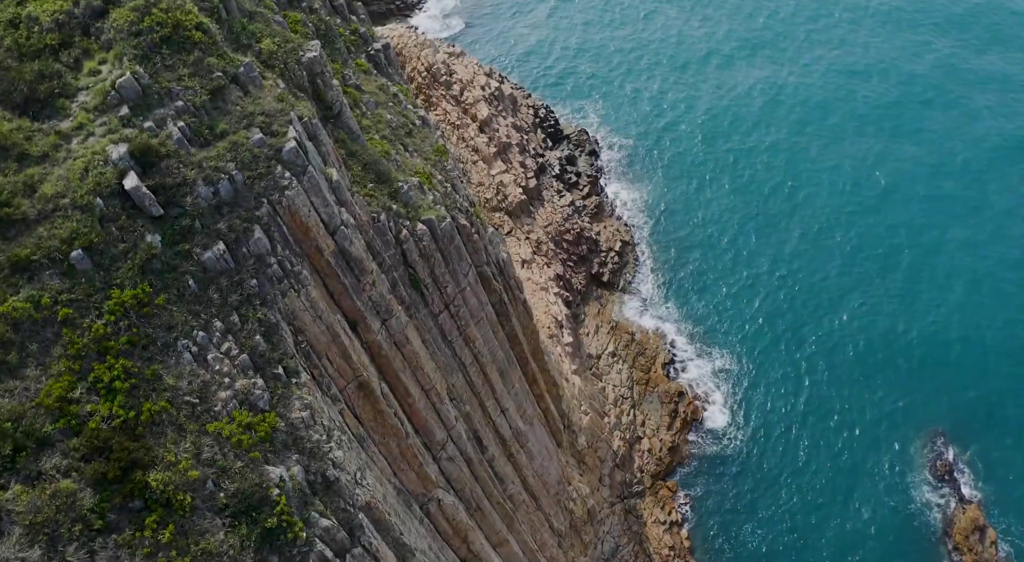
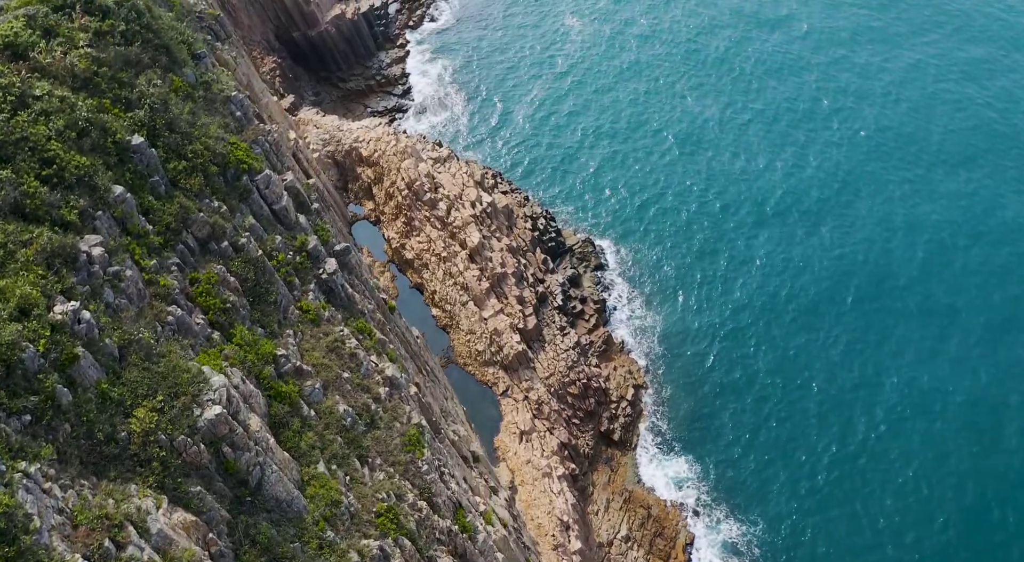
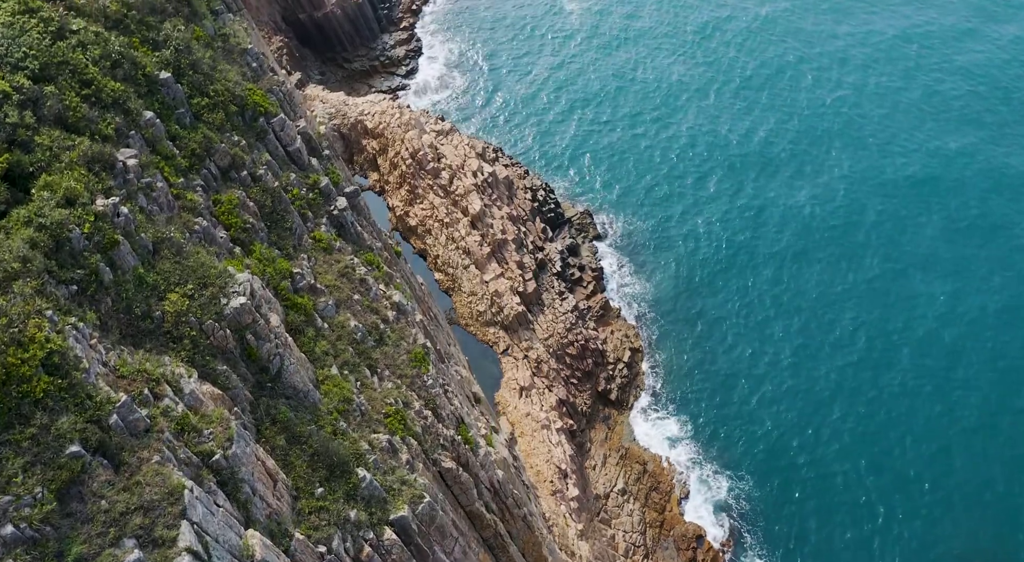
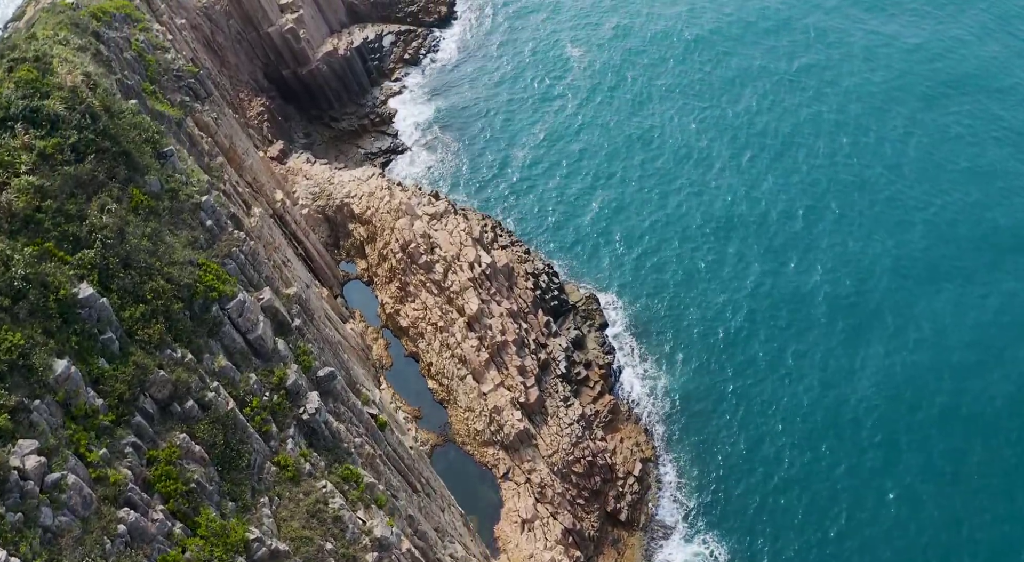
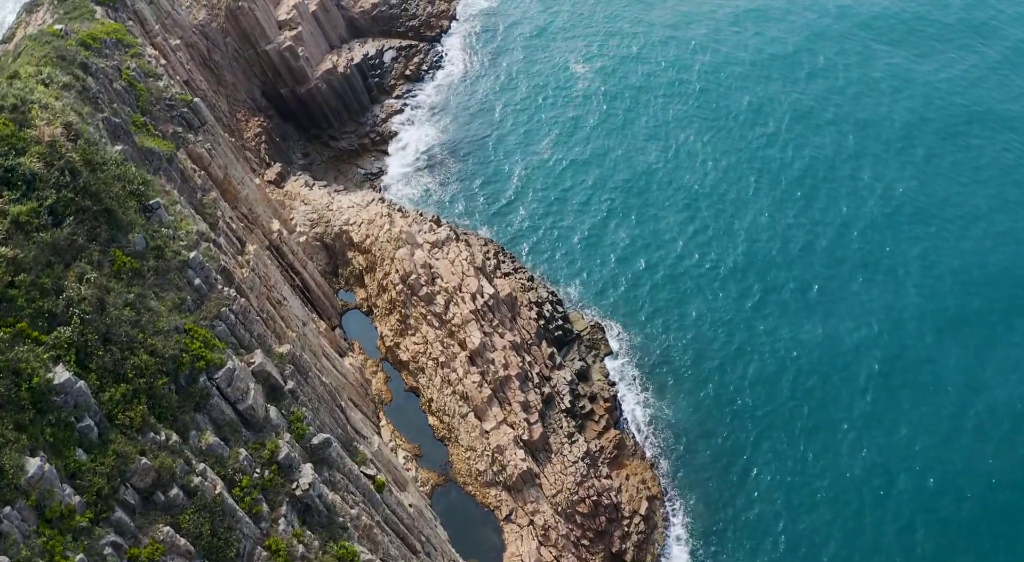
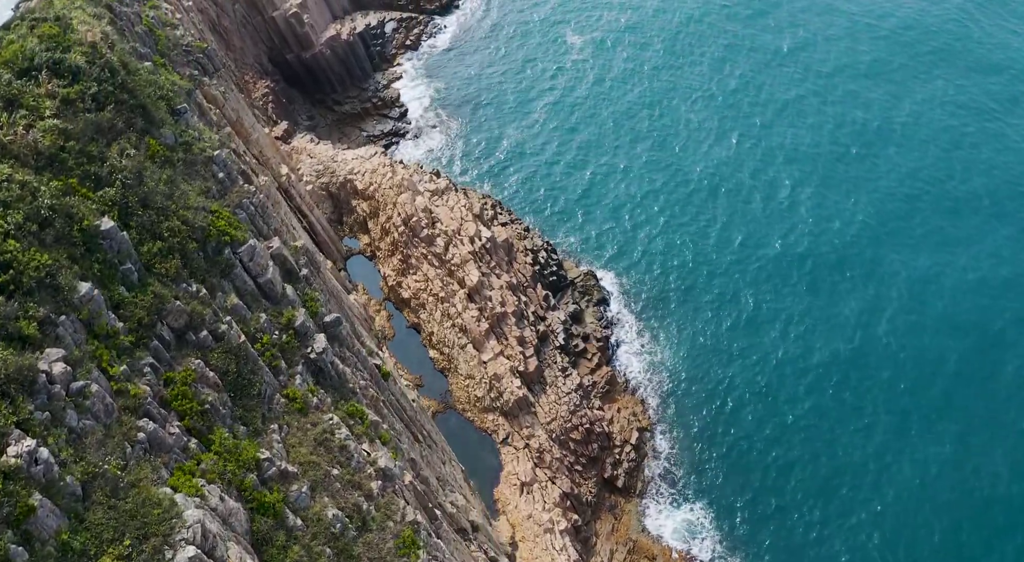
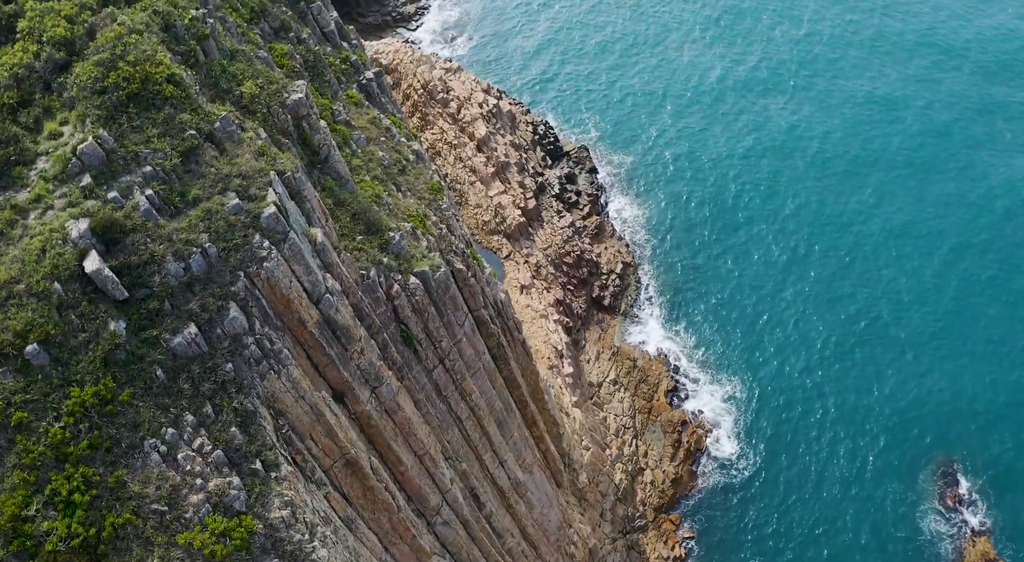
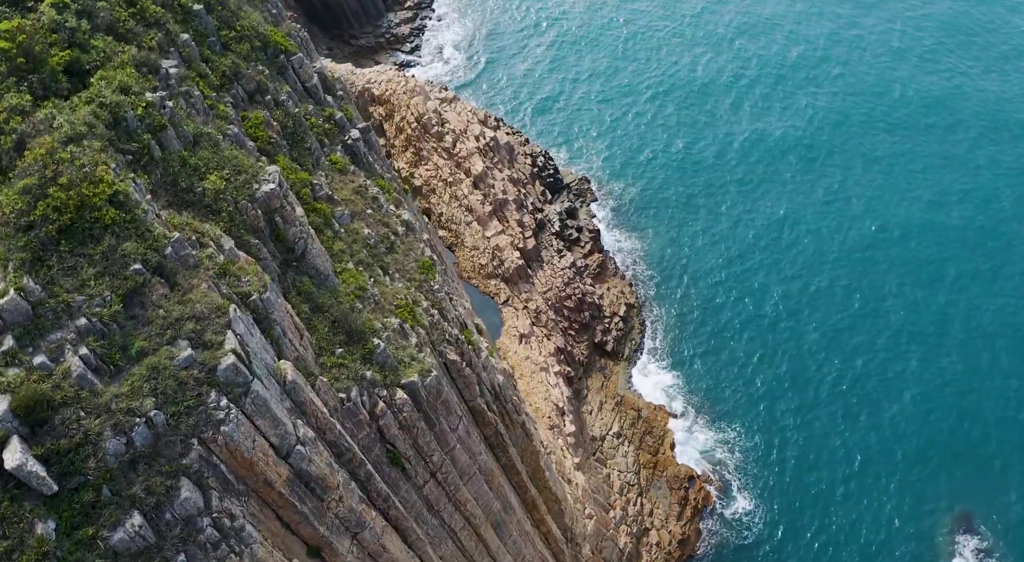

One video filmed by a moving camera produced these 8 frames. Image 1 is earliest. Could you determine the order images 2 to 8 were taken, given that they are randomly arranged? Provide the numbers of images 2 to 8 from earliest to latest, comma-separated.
7, 8, 3, 2, 6, 4, 5
